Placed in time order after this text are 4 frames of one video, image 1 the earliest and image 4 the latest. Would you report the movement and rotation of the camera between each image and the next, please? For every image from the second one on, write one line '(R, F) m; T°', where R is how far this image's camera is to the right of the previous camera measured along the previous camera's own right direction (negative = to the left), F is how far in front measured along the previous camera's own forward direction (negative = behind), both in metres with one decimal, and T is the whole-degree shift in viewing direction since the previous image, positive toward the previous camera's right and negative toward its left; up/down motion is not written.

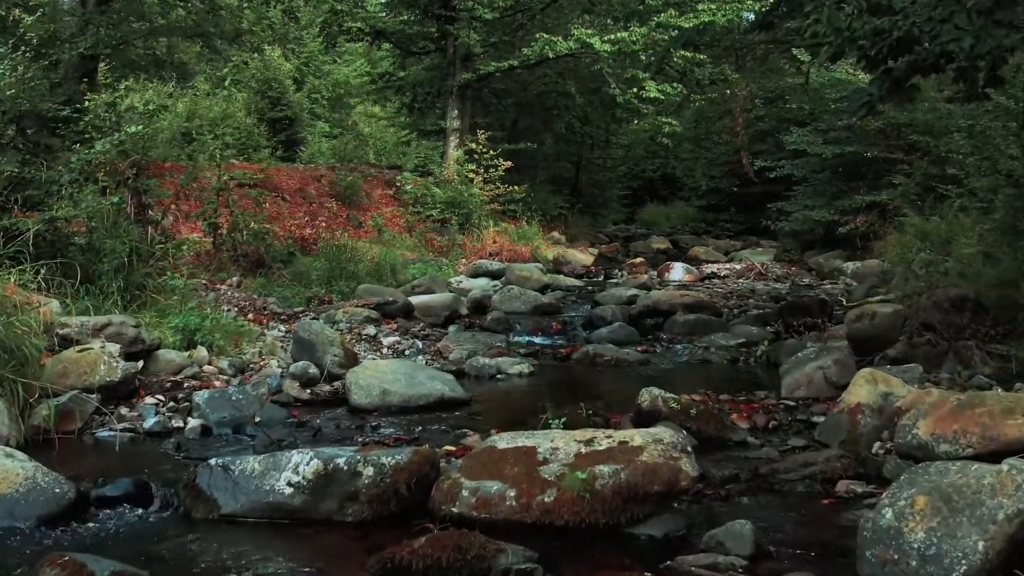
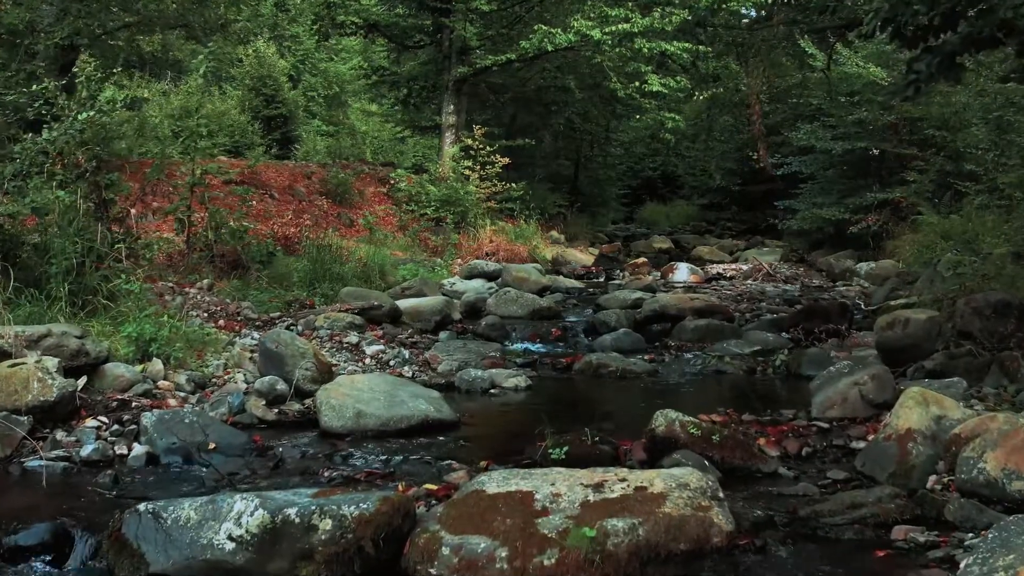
(0.0, +0.8) m; 0°
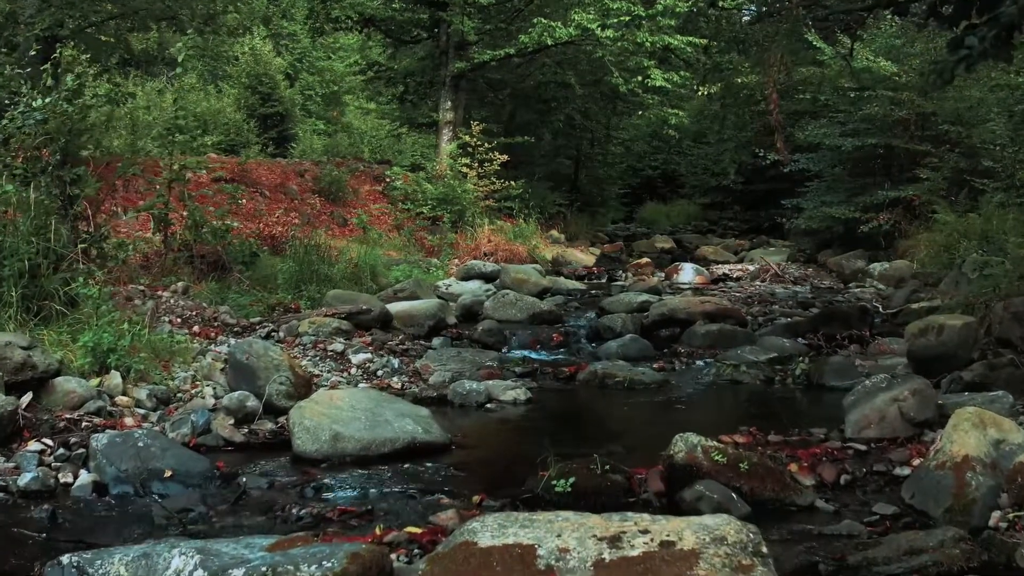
(0.0, +0.6) m; 0°
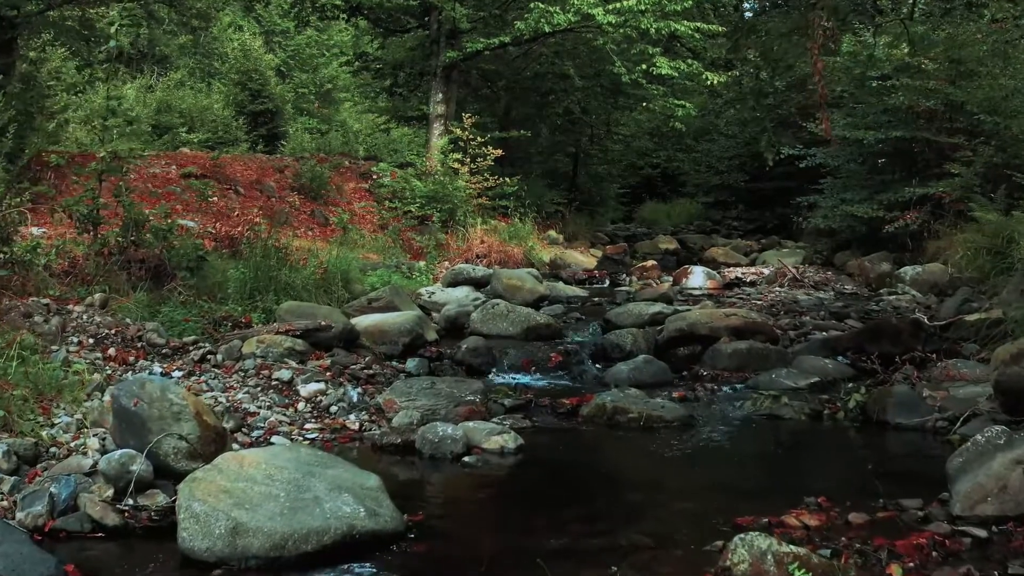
(+0.1, +1.4) m; 0°
